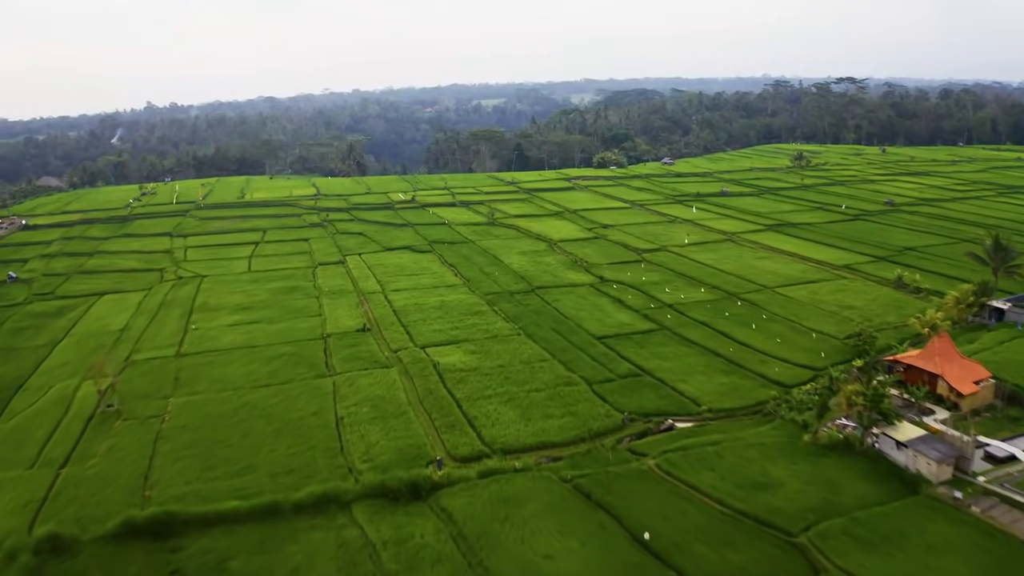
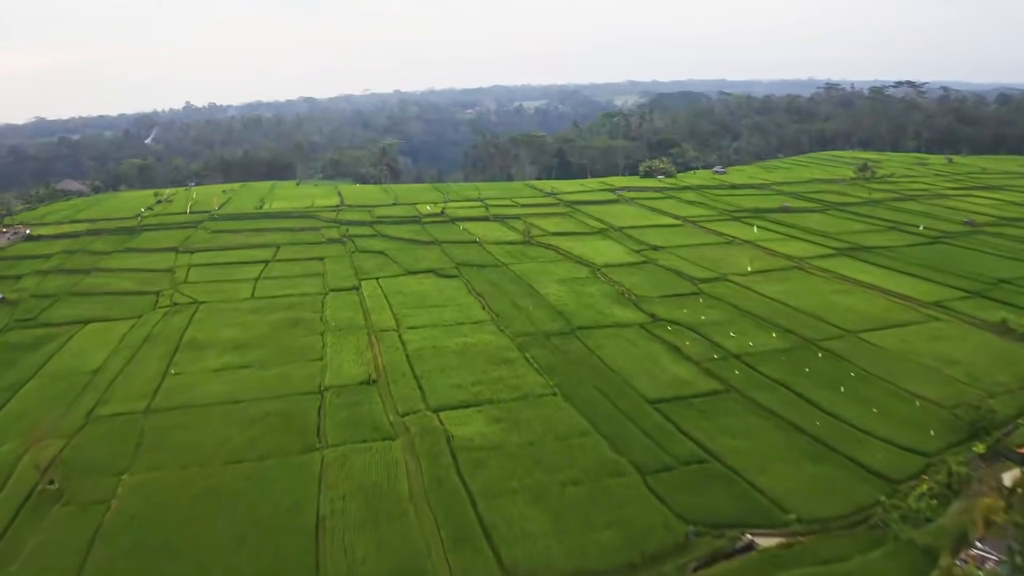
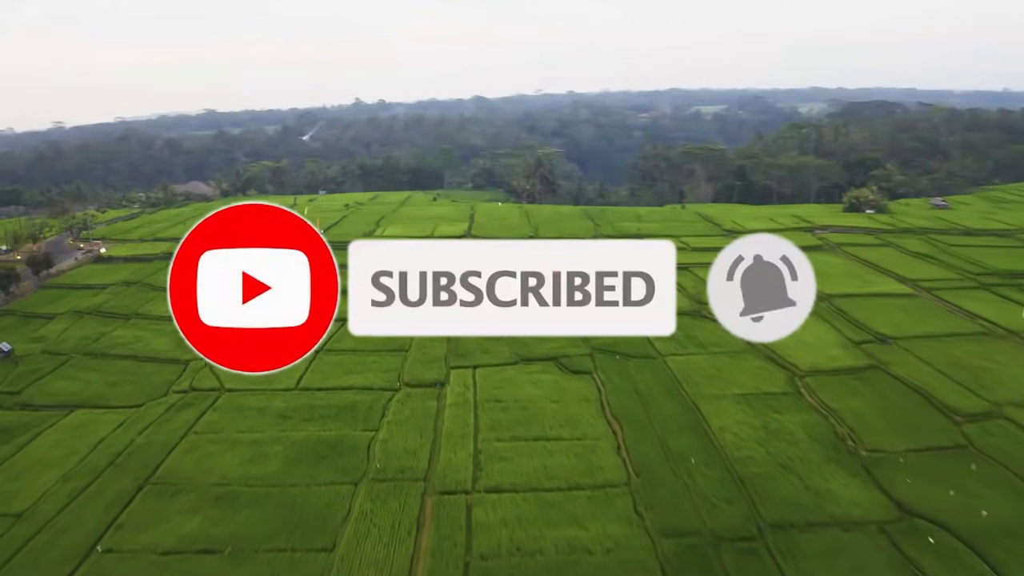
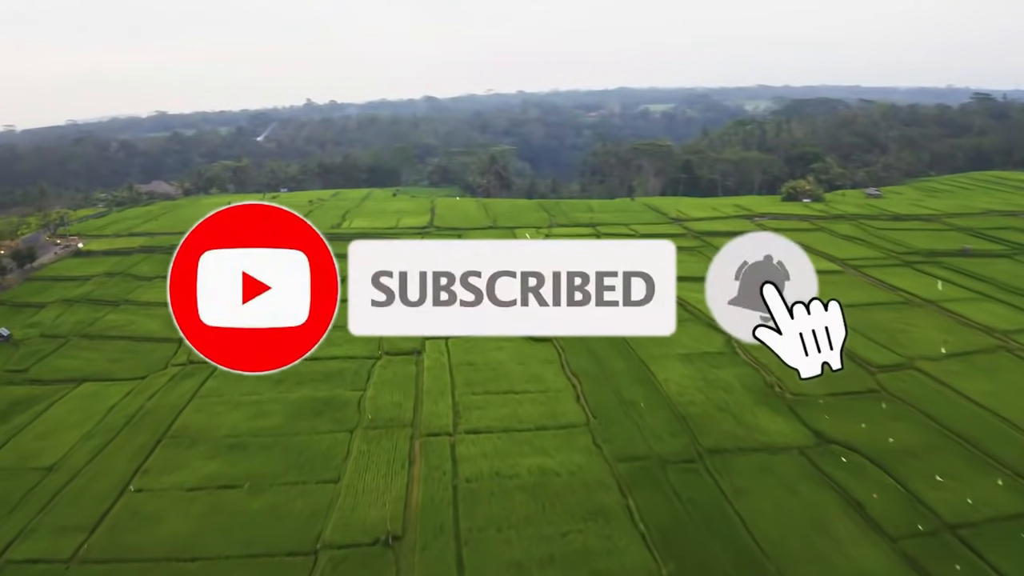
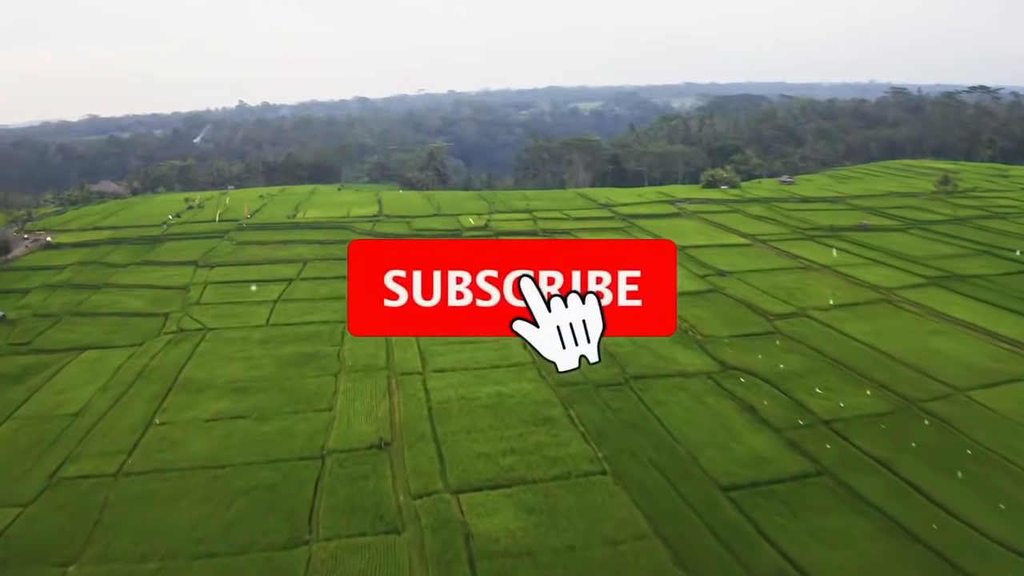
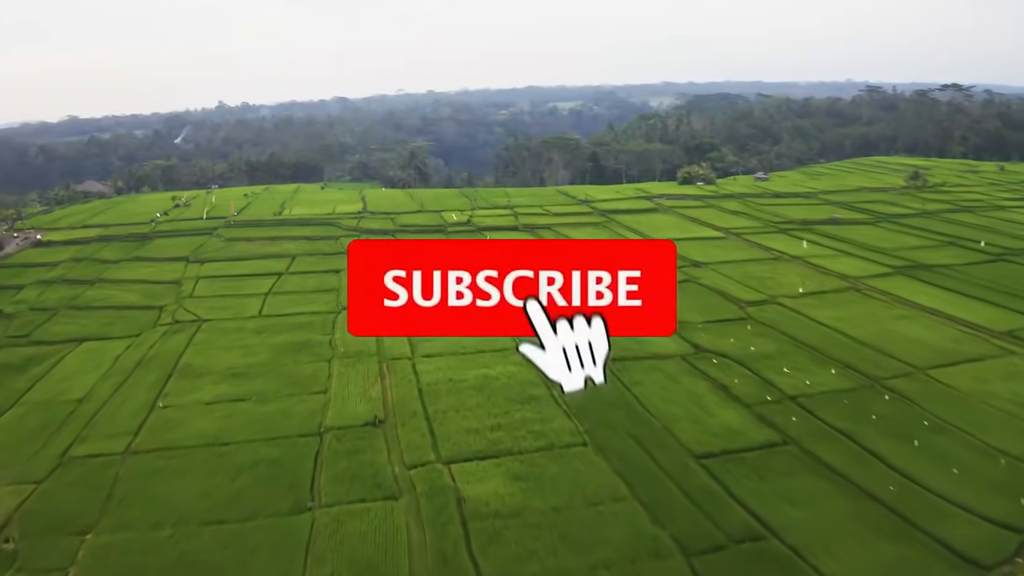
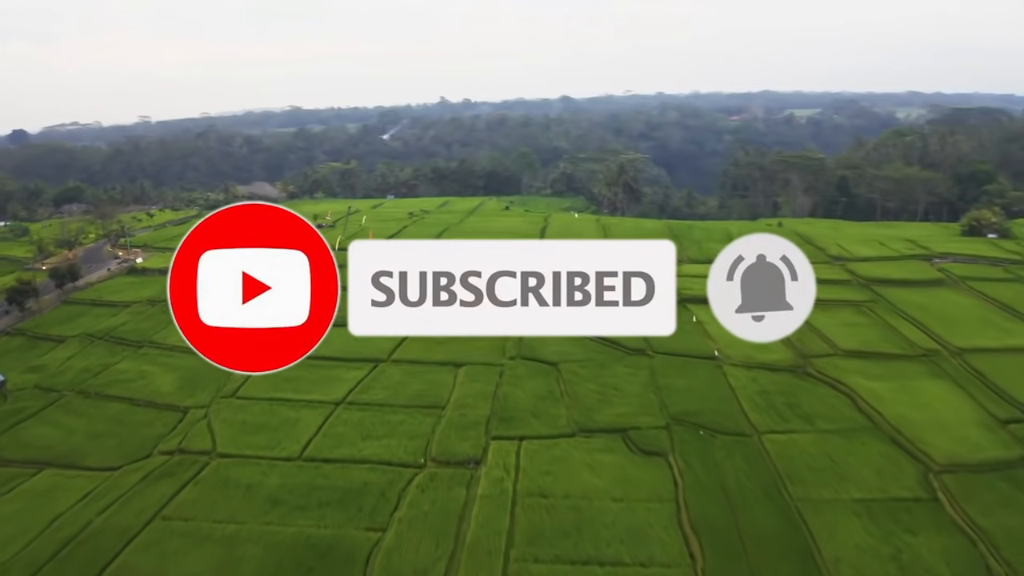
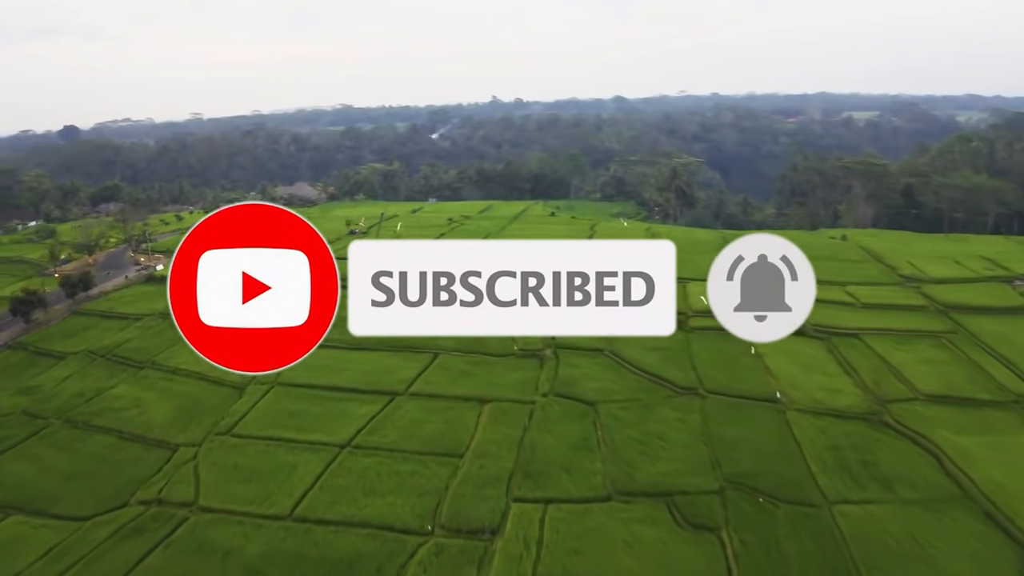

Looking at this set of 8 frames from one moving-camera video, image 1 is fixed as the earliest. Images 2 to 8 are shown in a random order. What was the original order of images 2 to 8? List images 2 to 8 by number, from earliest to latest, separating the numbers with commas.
2, 6, 5, 4, 3, 7, 8
